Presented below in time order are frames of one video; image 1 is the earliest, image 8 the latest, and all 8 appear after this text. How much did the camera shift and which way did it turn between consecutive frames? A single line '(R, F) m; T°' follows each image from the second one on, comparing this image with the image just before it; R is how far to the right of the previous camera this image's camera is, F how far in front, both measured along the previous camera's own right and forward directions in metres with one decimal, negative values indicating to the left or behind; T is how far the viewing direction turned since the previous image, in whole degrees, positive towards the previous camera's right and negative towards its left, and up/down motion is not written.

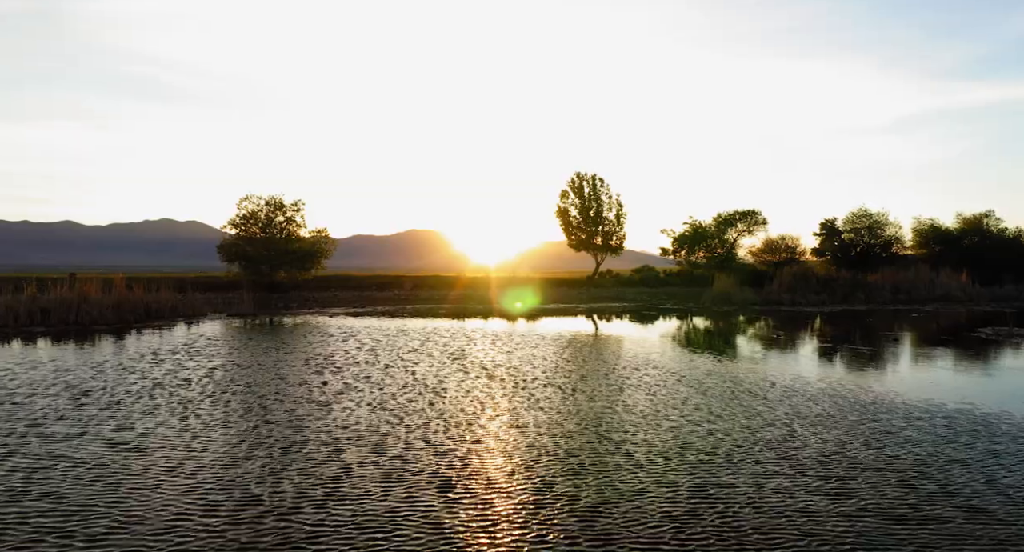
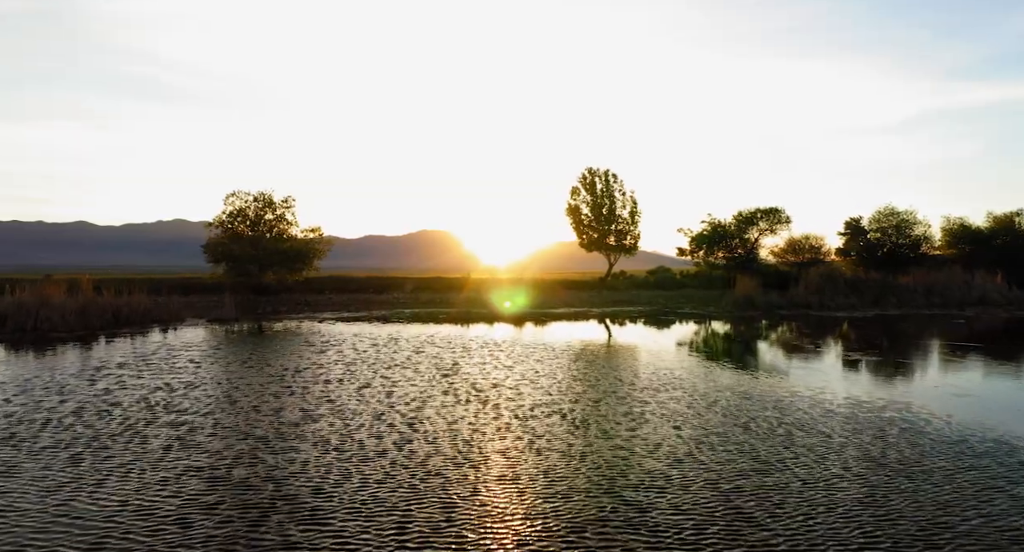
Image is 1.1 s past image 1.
(+0.5, +4.6) m; -1°
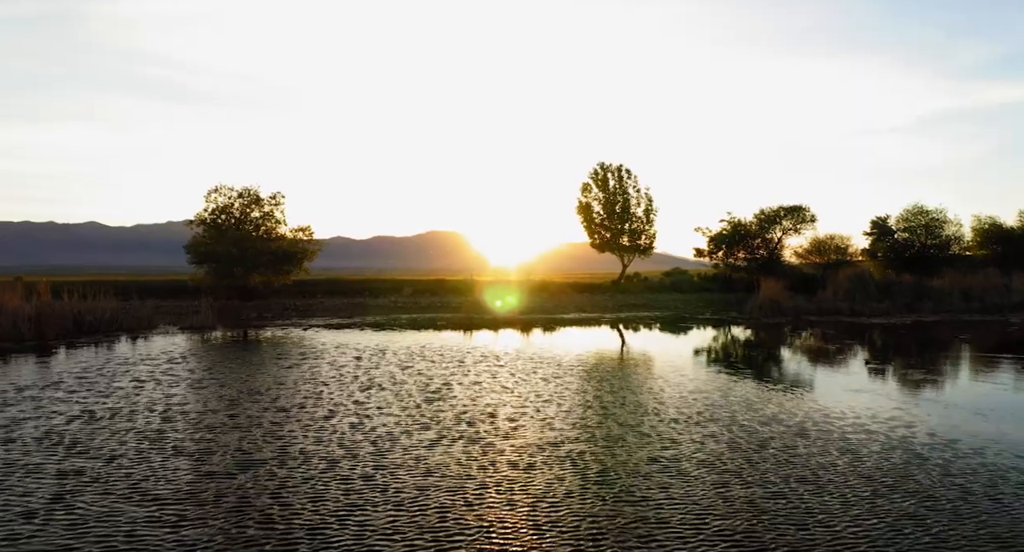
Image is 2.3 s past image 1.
(+0.4, +4.6) m; -1°
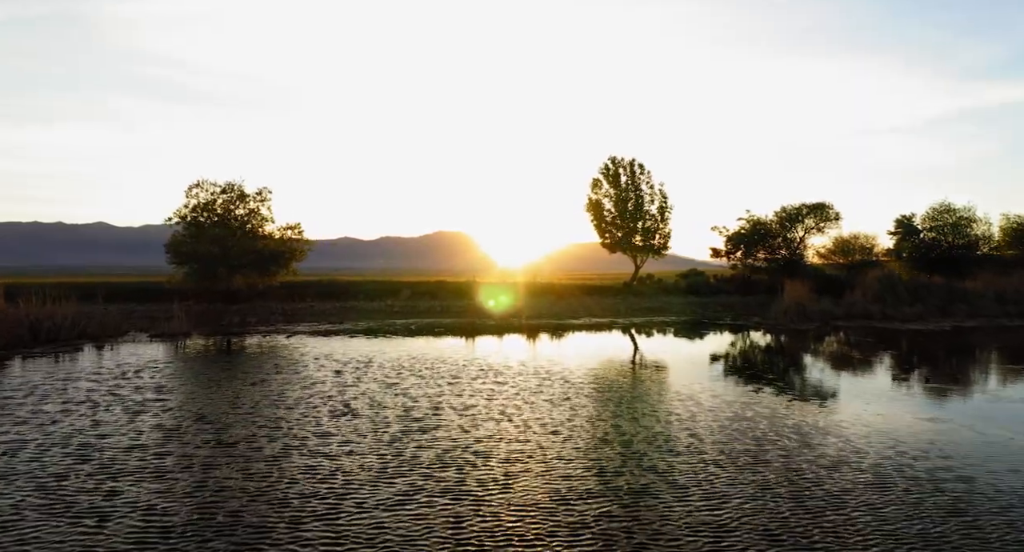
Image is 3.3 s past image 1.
(+0.2, +4.2) m; -1°
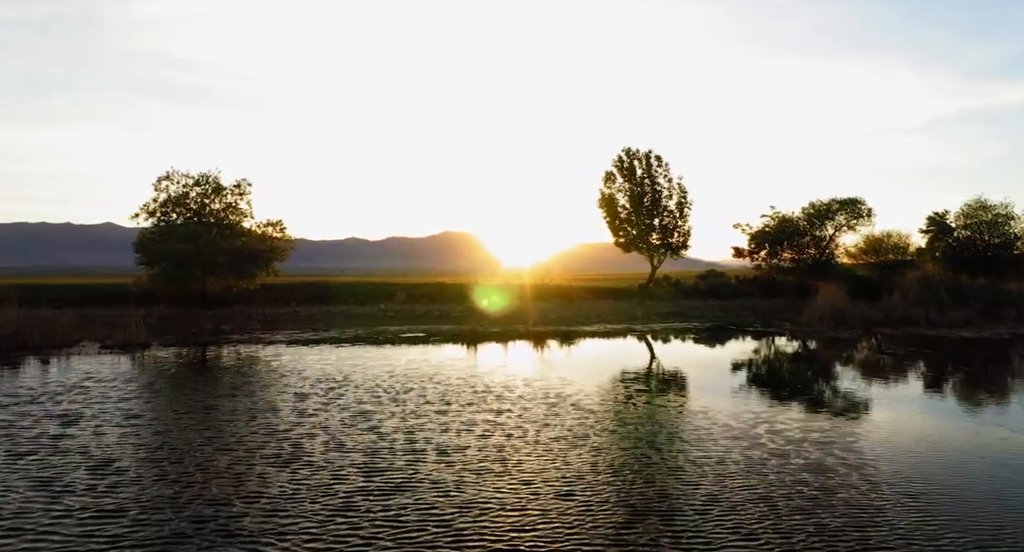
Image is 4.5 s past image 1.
(+0.2, +5.2) m; -1°
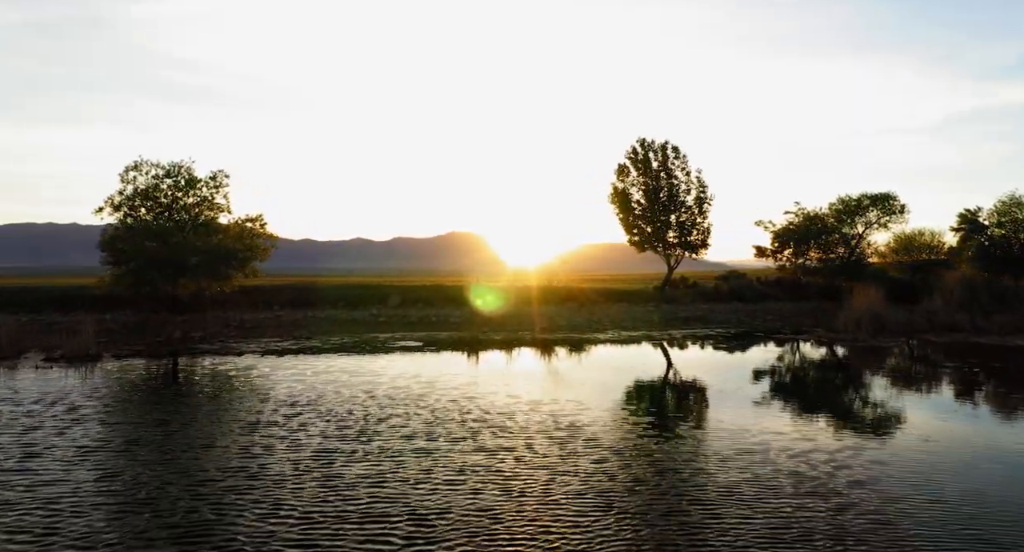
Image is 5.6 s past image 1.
(+0.1, +4.6) m; -1°
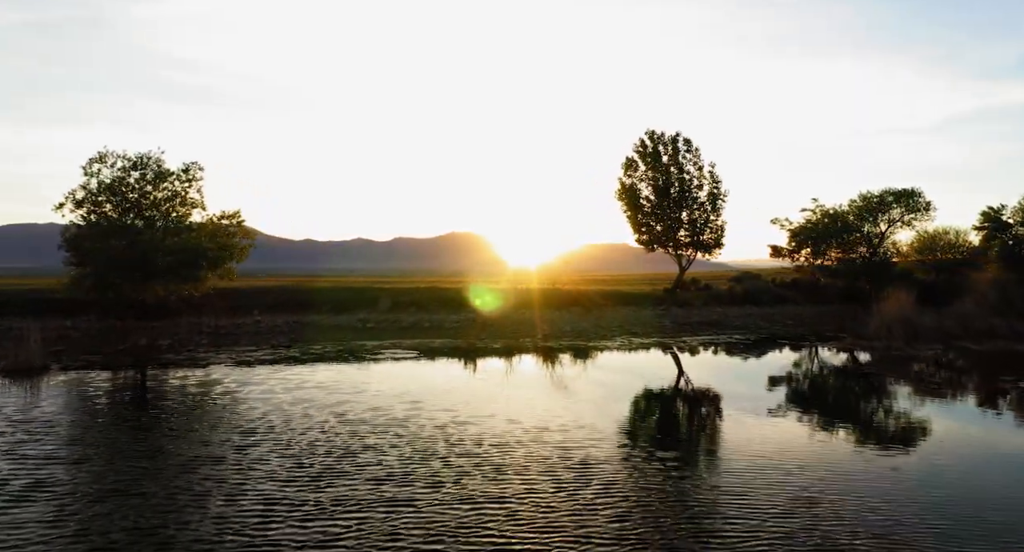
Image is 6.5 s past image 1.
(+0.1, +3.6) m; 0°
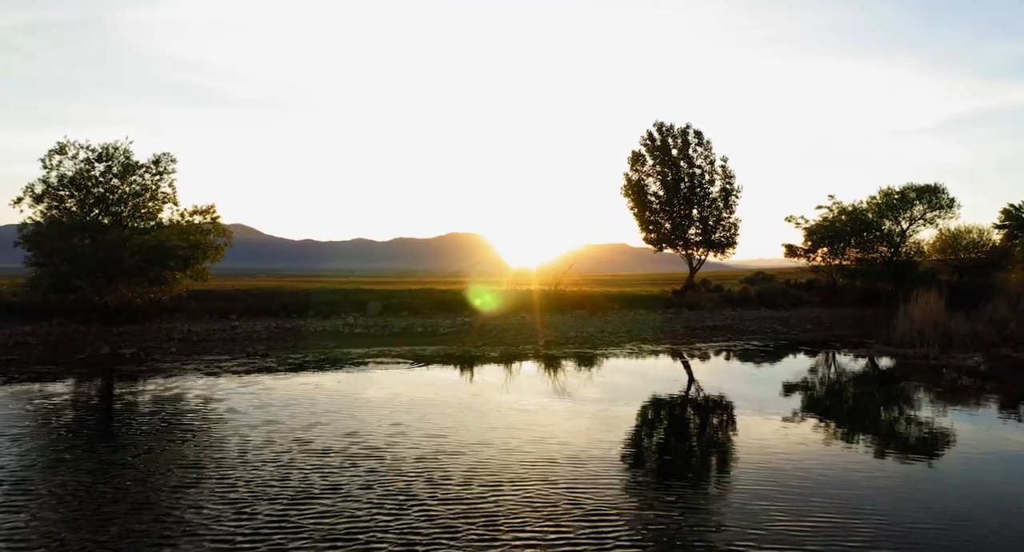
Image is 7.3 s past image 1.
(+0.1, +3.2) m; 0°
